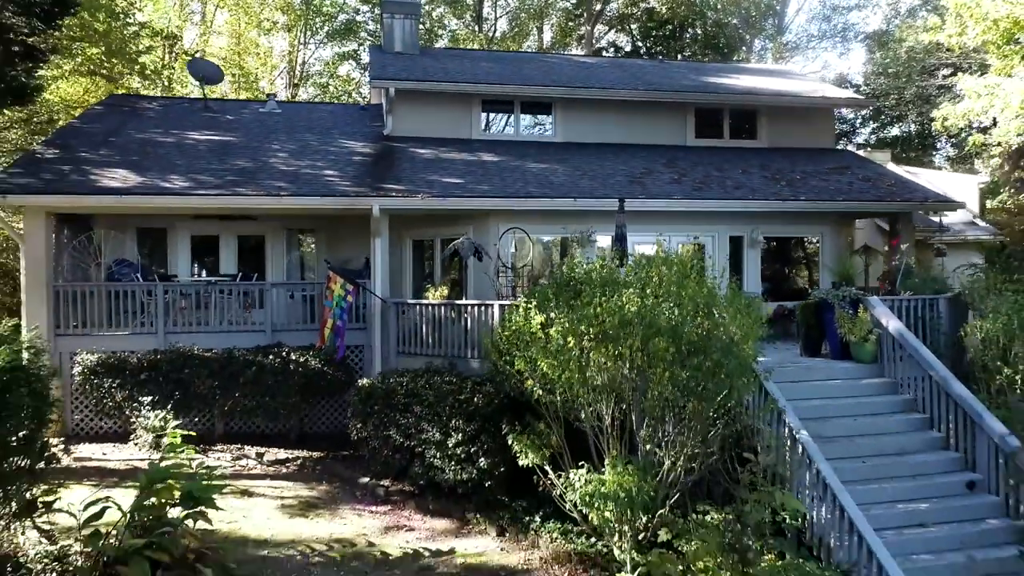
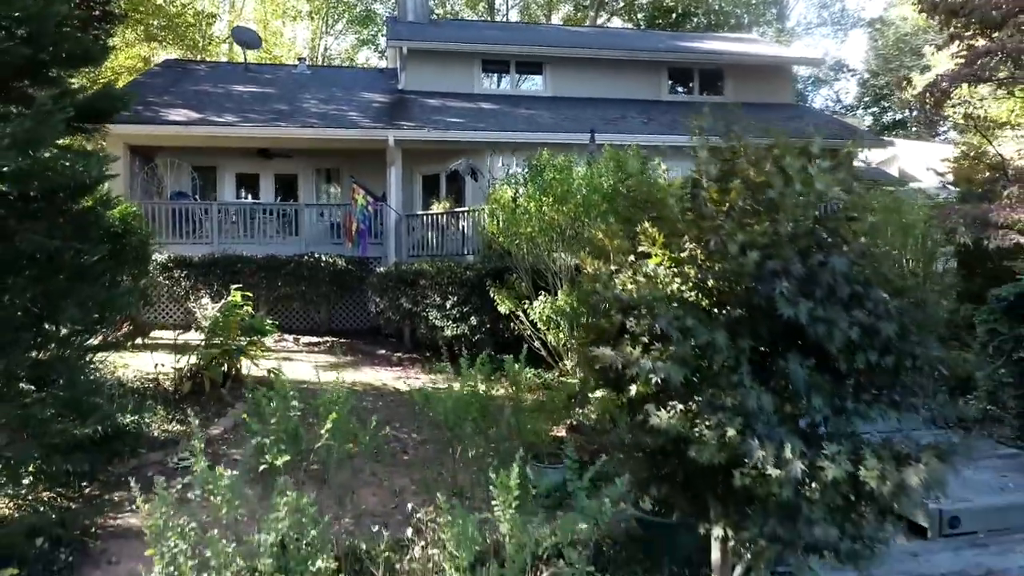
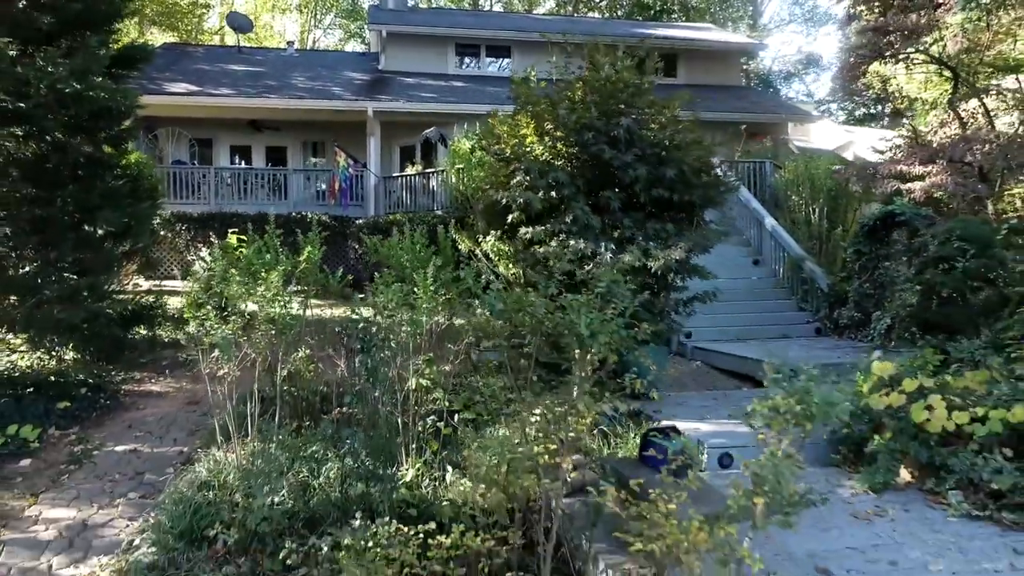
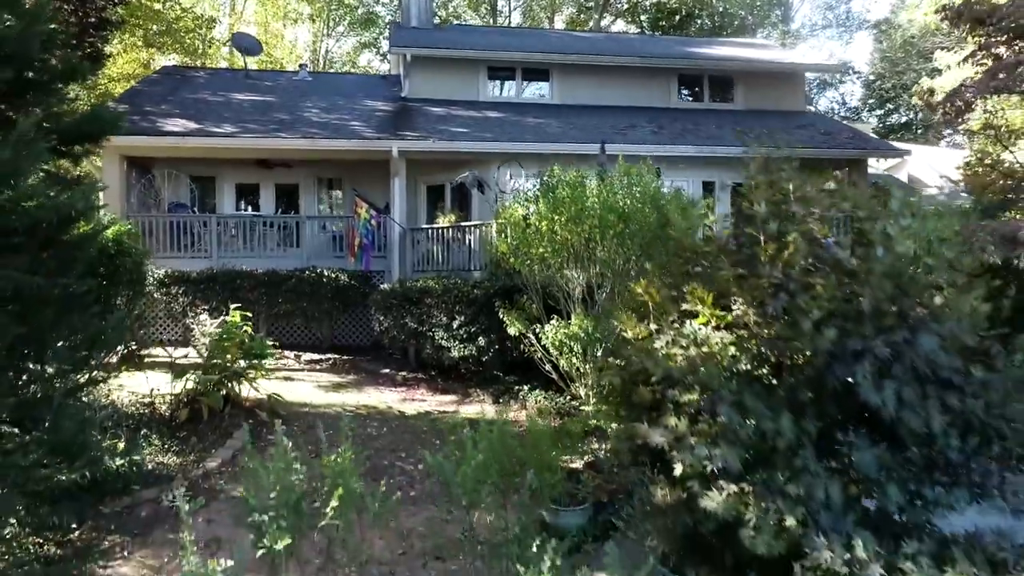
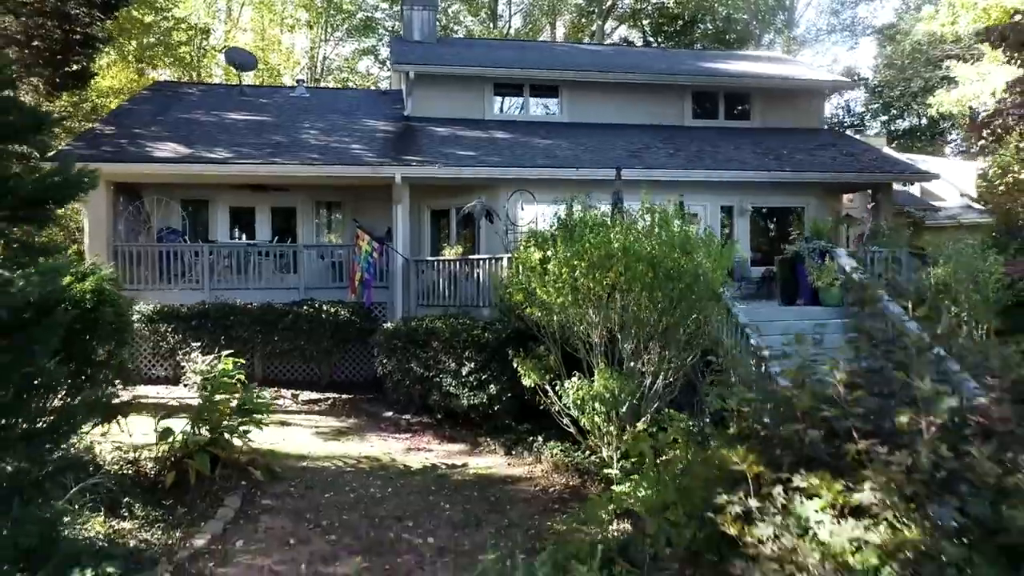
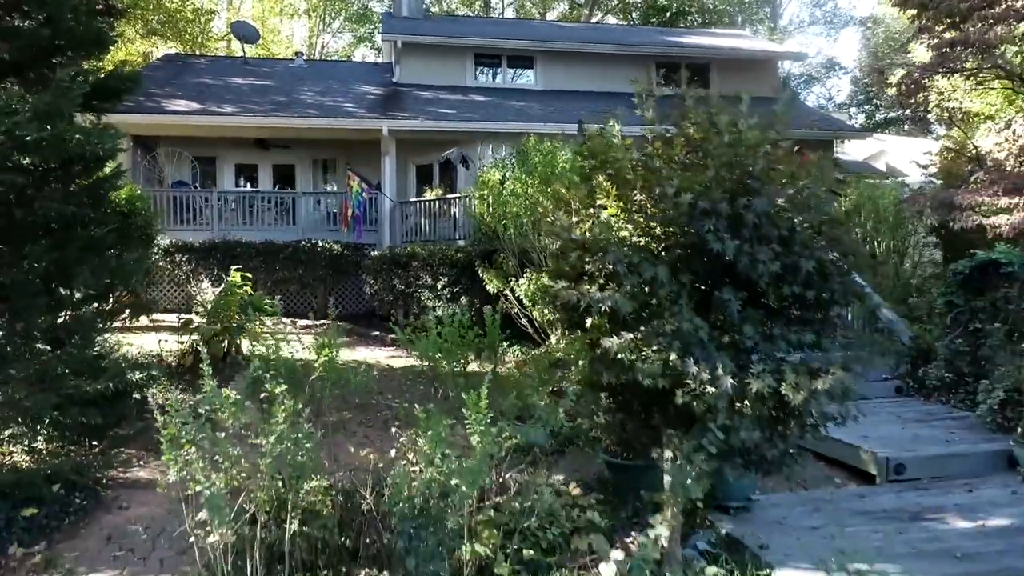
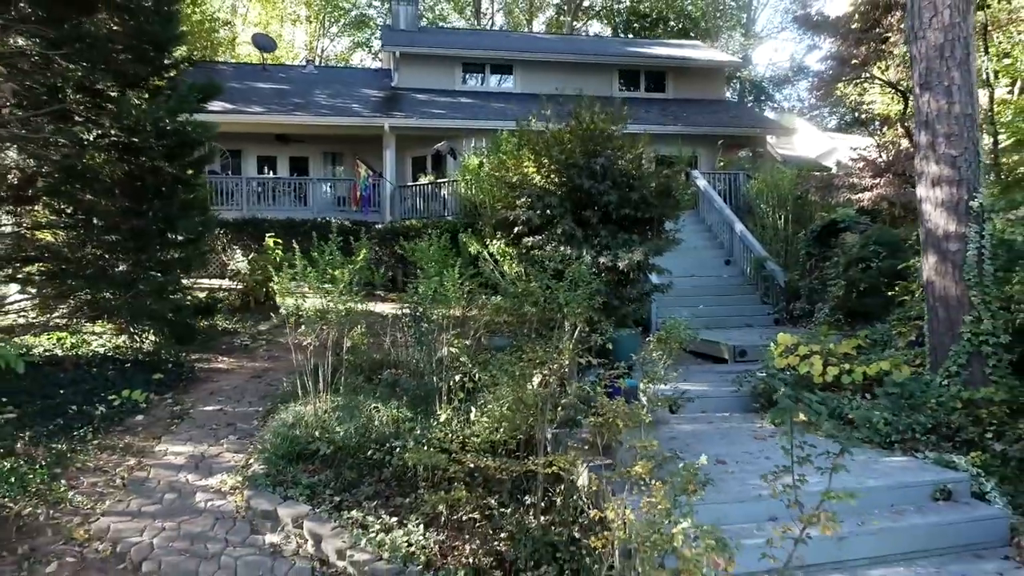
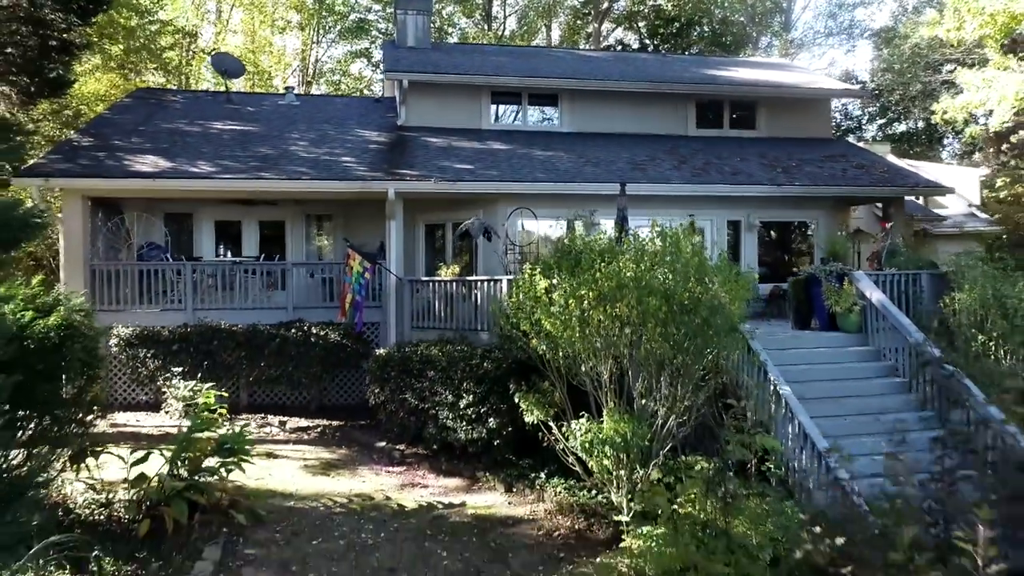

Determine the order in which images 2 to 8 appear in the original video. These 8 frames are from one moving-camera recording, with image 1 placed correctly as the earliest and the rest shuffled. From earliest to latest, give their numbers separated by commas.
8, 5, 4, 2, 6, 3, 7
